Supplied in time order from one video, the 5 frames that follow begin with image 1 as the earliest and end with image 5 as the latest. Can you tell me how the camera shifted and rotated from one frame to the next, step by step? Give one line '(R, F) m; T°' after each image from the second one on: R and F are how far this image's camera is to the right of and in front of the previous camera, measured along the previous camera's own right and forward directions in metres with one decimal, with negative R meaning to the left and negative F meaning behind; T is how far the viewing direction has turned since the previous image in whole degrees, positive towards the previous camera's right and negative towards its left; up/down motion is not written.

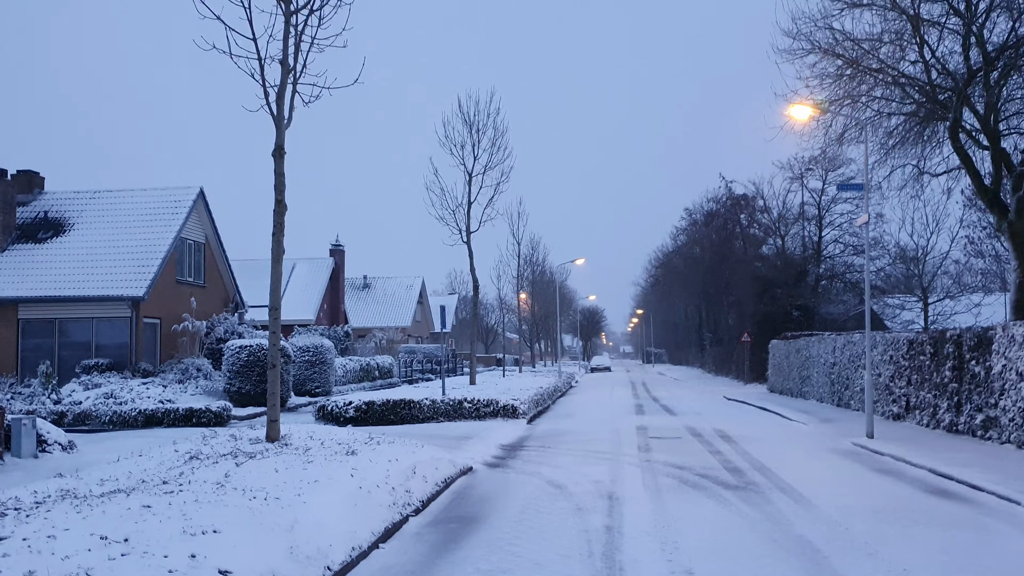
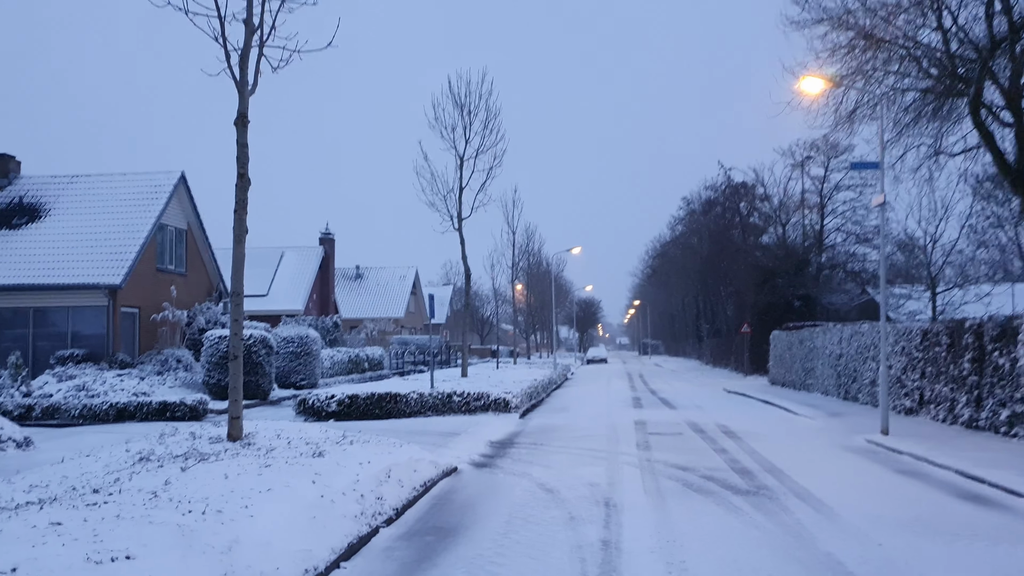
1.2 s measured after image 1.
(+0.1, +1.0) m; 0°
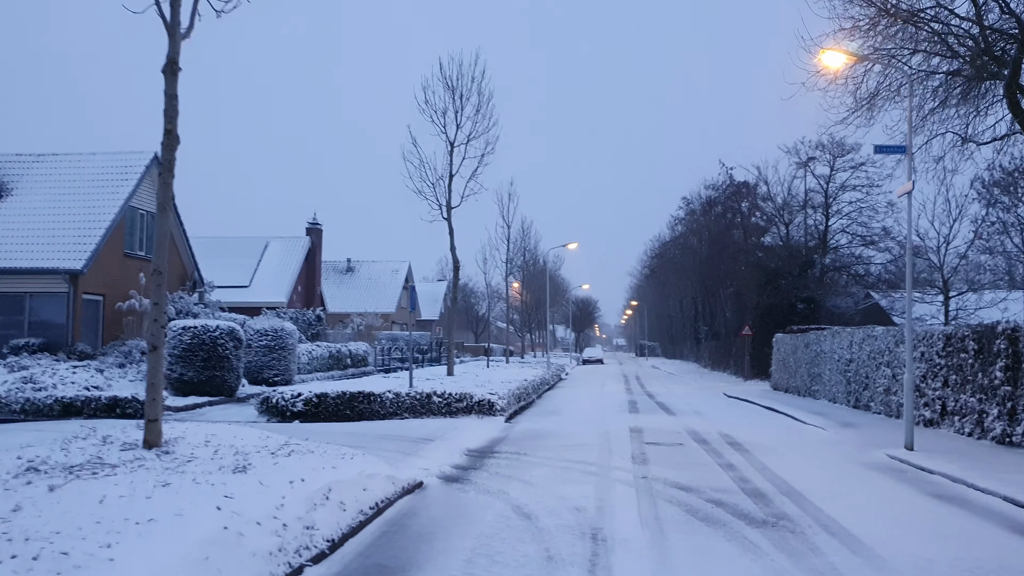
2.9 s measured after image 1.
(+0.2, +1.6) m; 0°
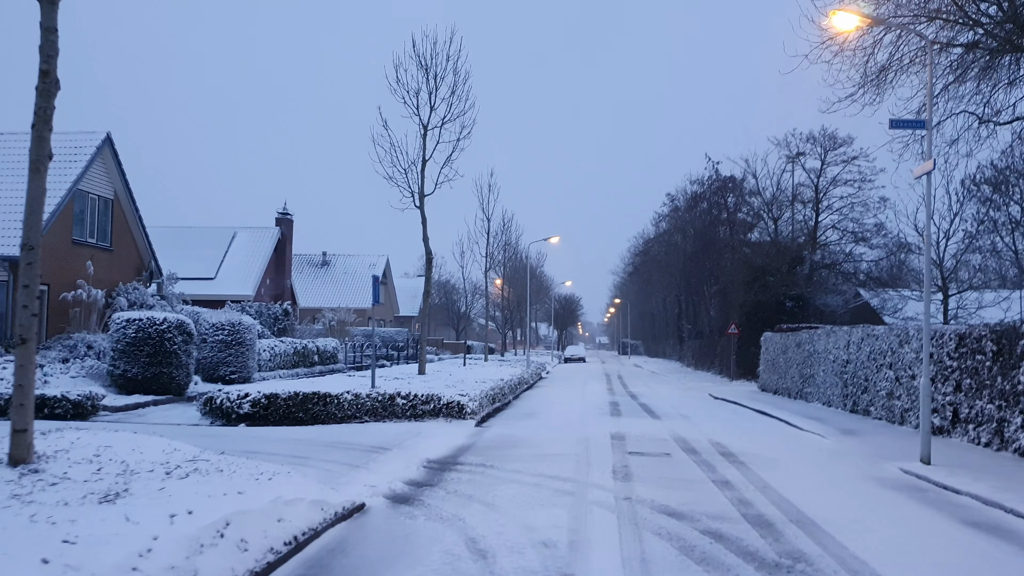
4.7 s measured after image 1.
(+0.2, +1.5) m; +1°
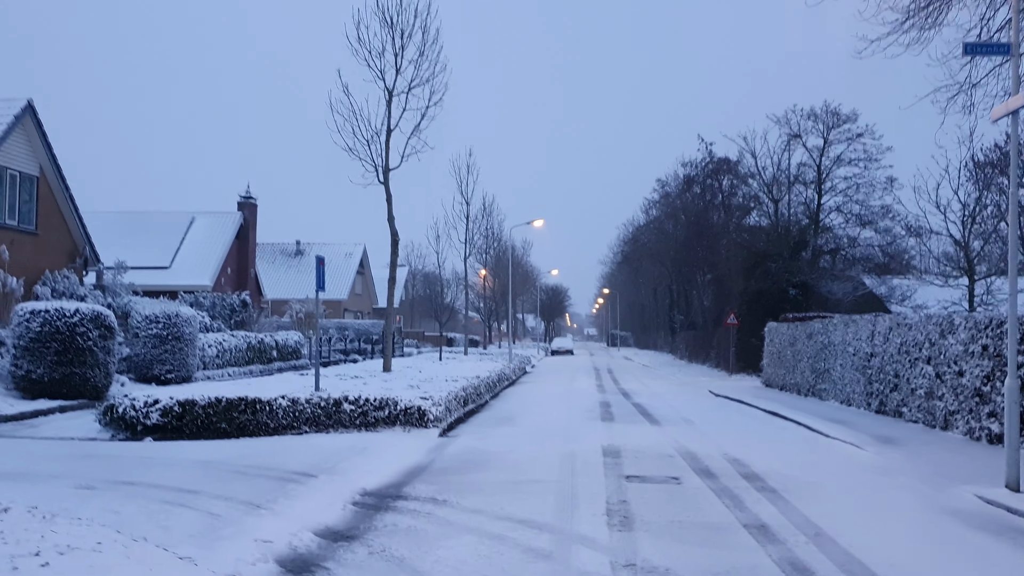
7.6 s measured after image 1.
(+0.3, +2.7) m; +1°
